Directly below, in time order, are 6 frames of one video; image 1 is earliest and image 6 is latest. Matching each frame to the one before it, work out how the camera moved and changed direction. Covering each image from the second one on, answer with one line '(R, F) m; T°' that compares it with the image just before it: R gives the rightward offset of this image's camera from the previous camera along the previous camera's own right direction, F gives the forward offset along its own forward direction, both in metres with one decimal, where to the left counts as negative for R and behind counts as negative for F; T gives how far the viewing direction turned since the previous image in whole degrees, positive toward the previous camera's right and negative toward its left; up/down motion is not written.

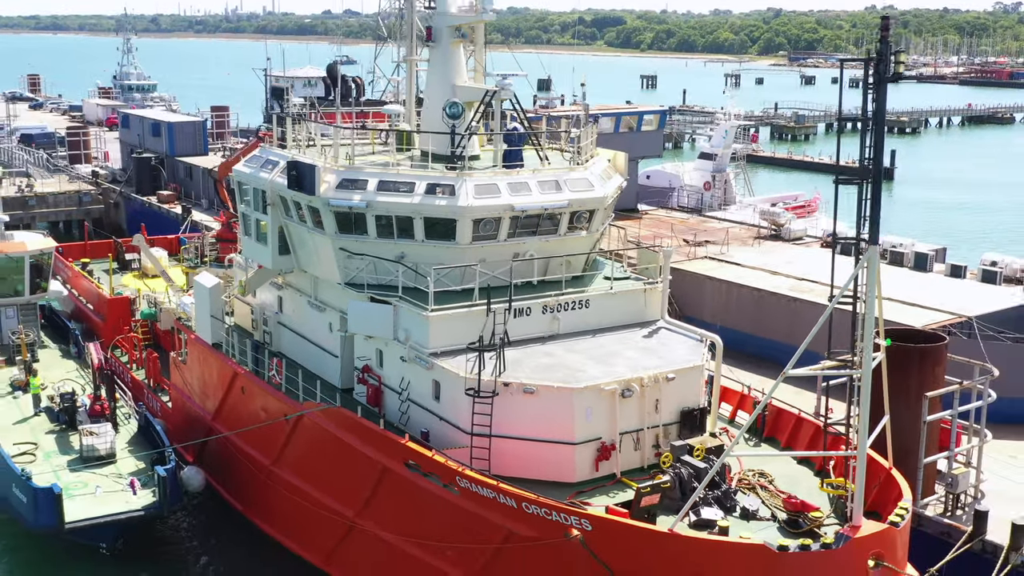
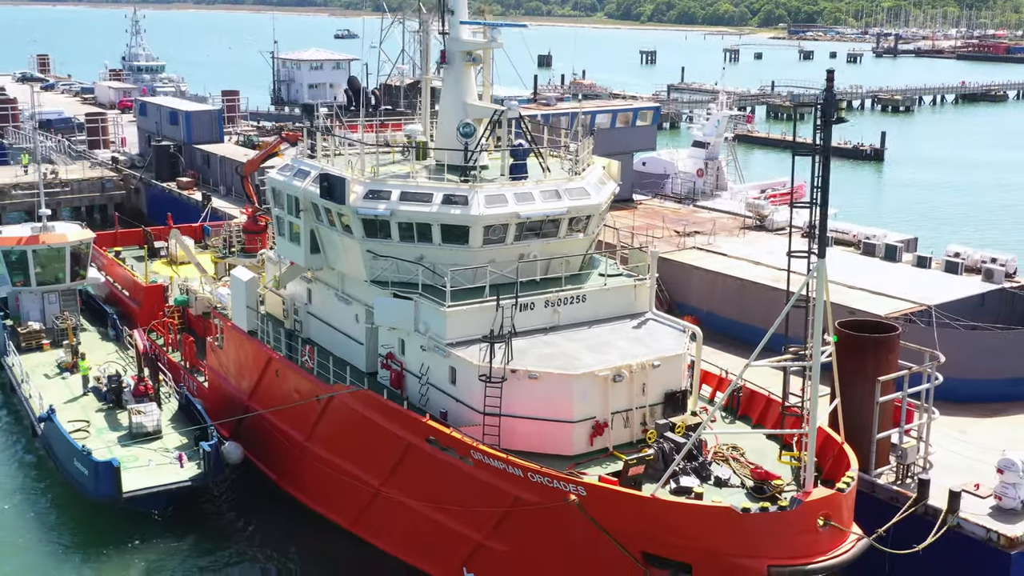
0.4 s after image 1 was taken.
(-0.1, -1.8) m; 0°
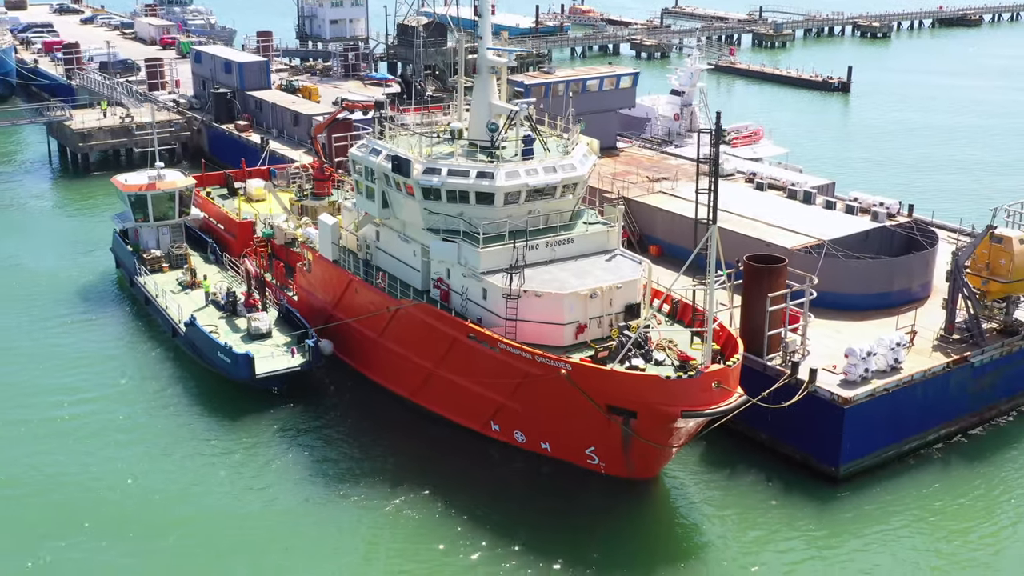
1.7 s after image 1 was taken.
(-0.2, -6.9) m; 0°
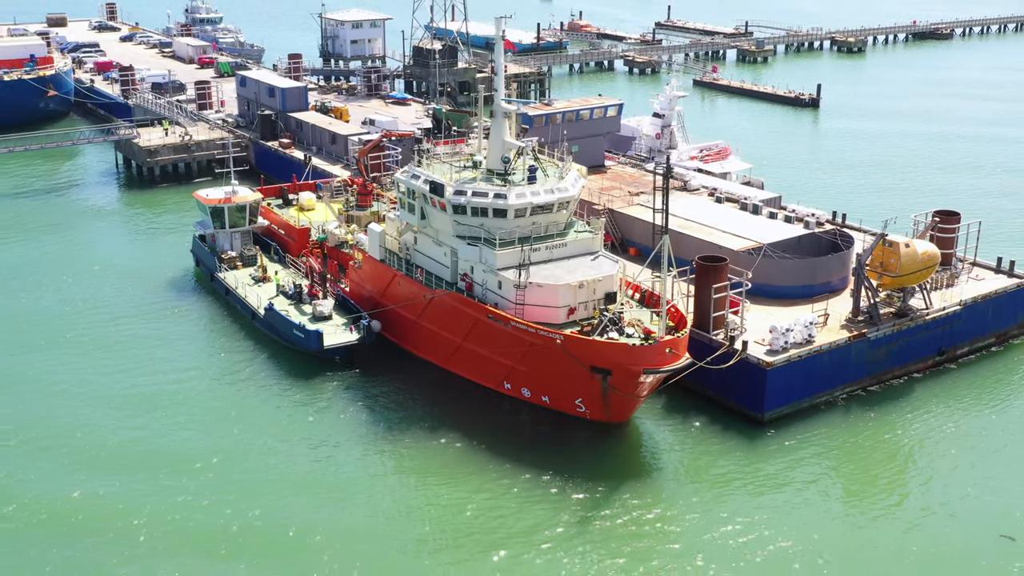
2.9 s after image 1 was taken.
(-0.2, -7.0) m; 0°
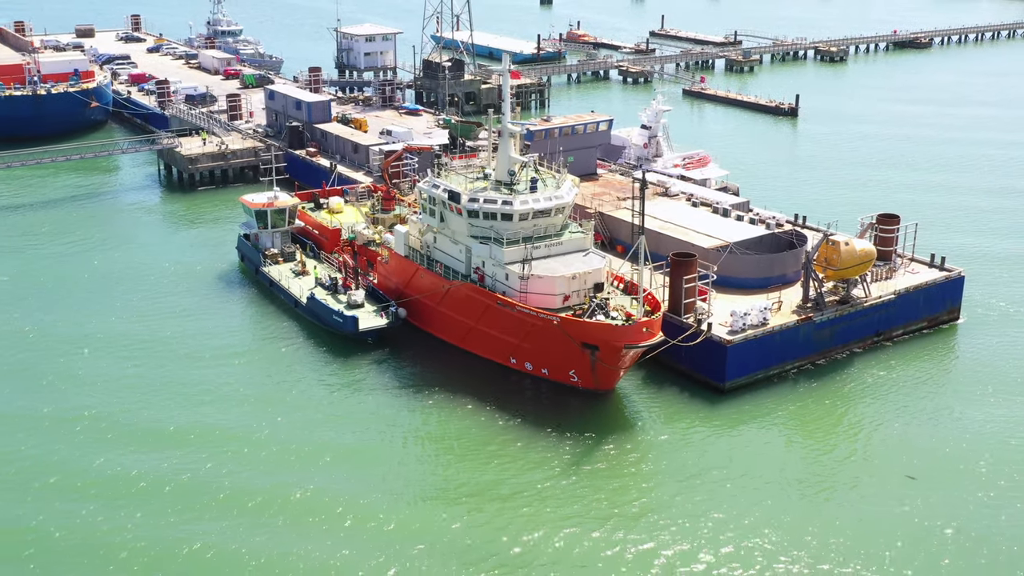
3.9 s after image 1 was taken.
(-0.1, -5.7) m; 0°
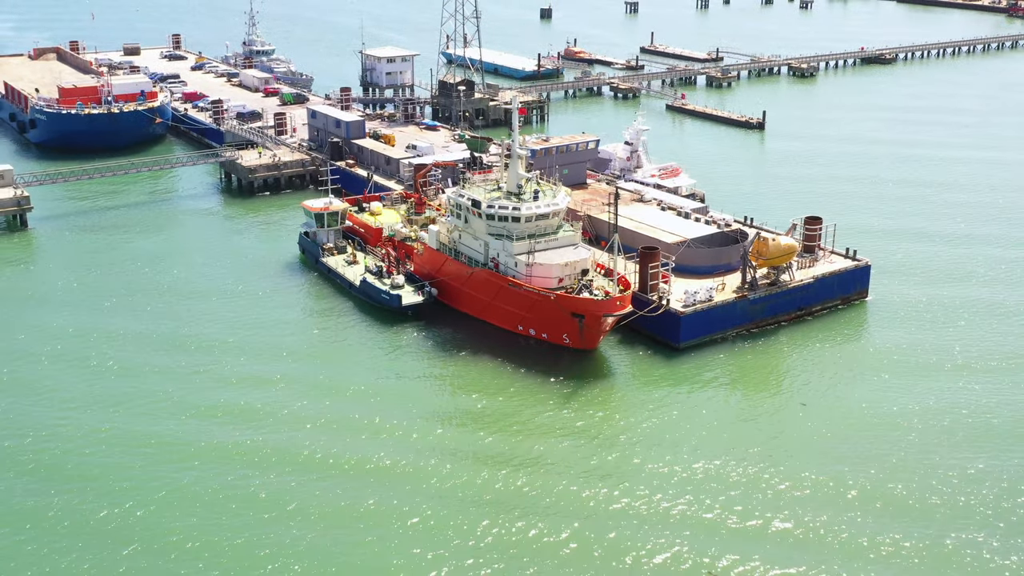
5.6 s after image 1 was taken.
(-0.3, -11.0) m; 0°
